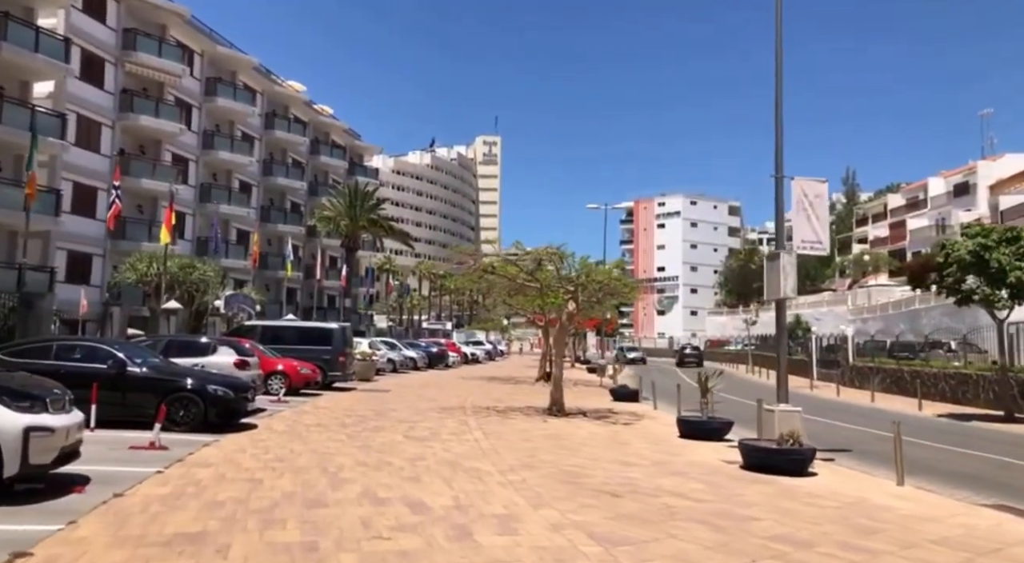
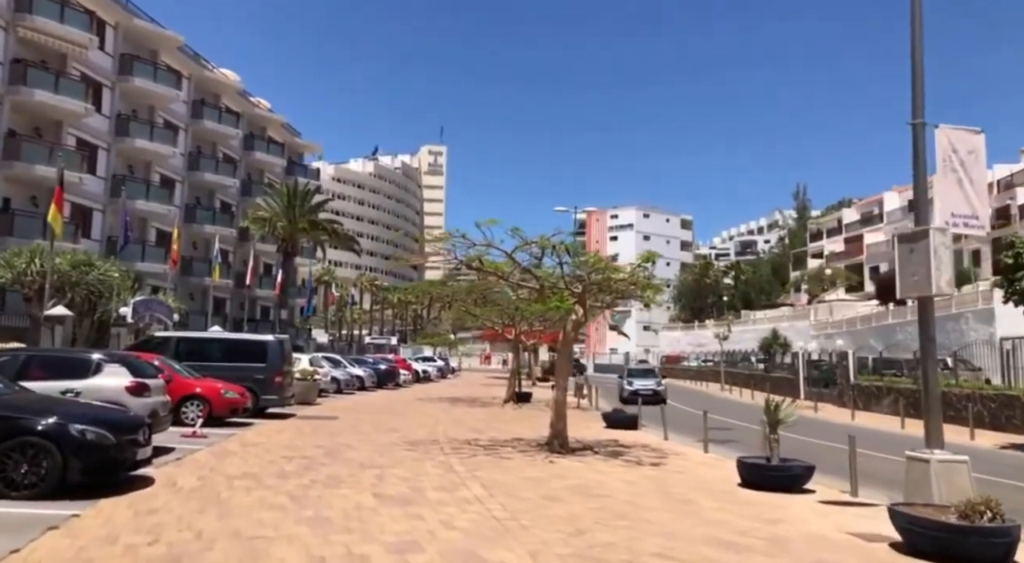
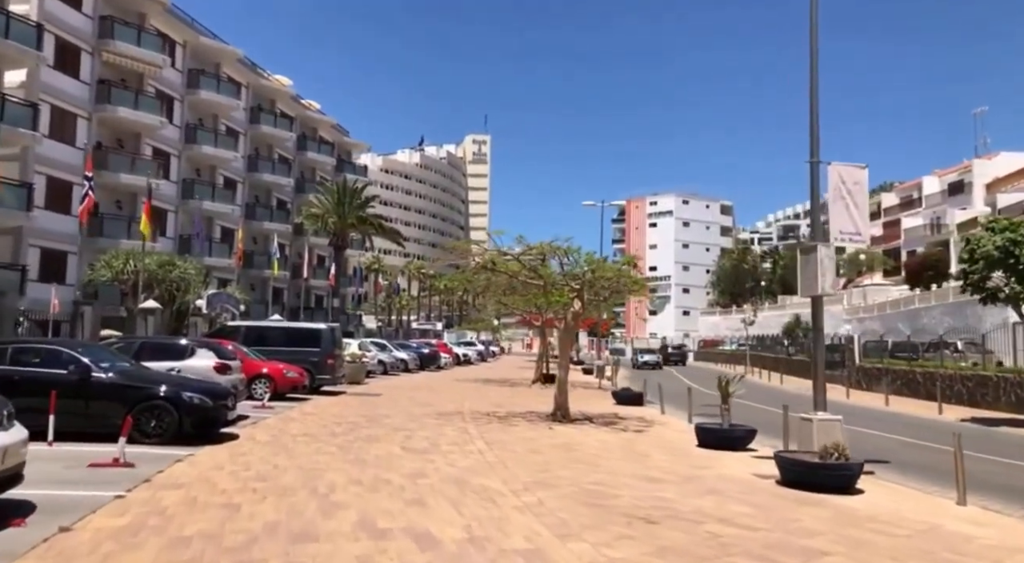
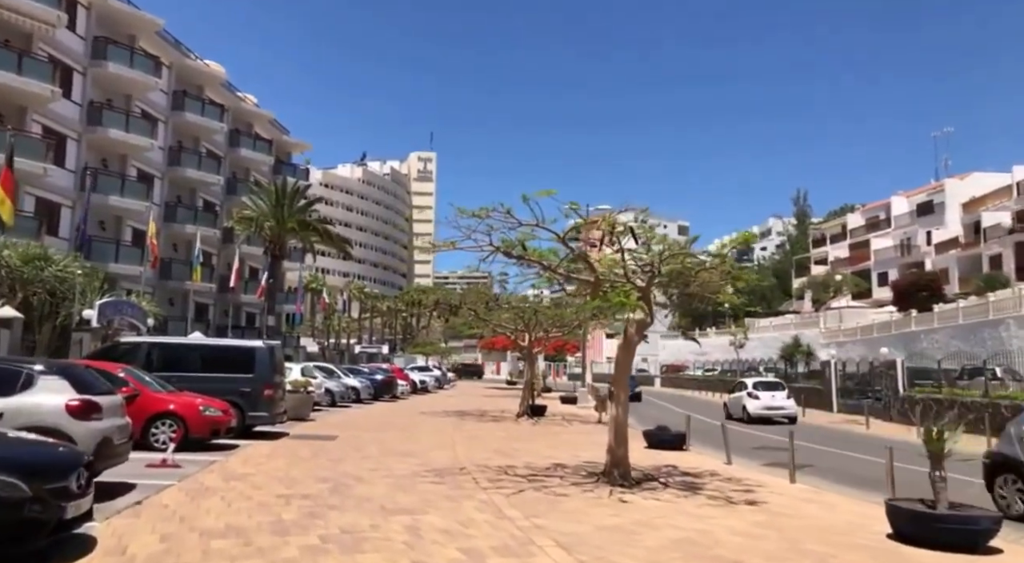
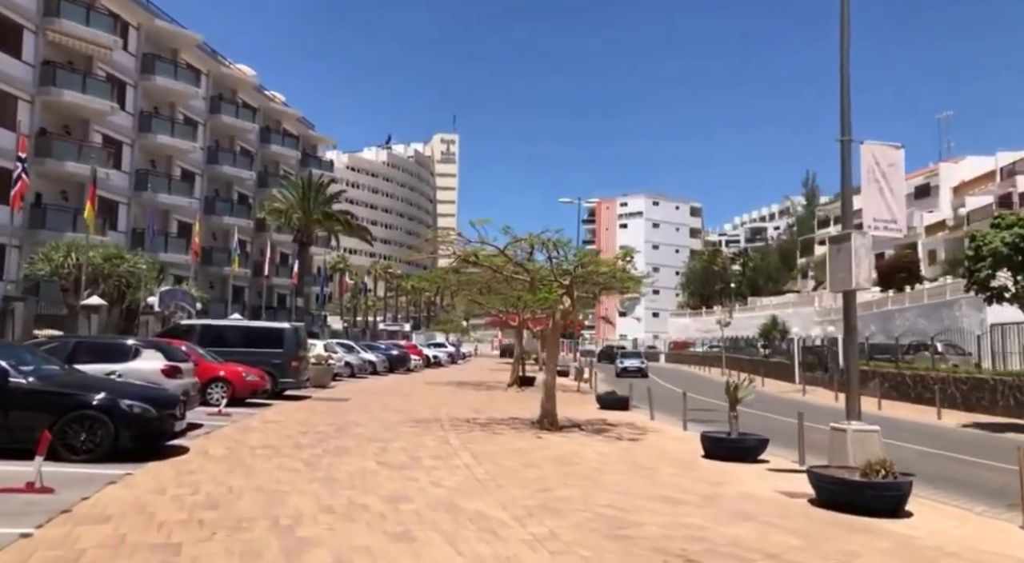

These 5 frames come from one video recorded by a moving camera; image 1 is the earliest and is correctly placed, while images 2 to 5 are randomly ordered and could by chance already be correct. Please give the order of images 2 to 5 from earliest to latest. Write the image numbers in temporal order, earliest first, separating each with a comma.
3, 5, 2, 4
